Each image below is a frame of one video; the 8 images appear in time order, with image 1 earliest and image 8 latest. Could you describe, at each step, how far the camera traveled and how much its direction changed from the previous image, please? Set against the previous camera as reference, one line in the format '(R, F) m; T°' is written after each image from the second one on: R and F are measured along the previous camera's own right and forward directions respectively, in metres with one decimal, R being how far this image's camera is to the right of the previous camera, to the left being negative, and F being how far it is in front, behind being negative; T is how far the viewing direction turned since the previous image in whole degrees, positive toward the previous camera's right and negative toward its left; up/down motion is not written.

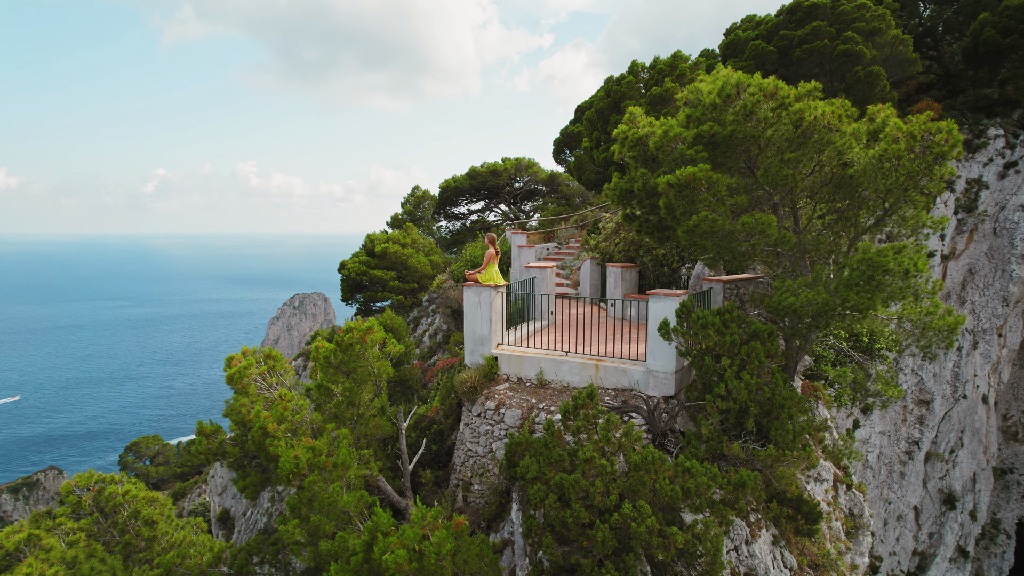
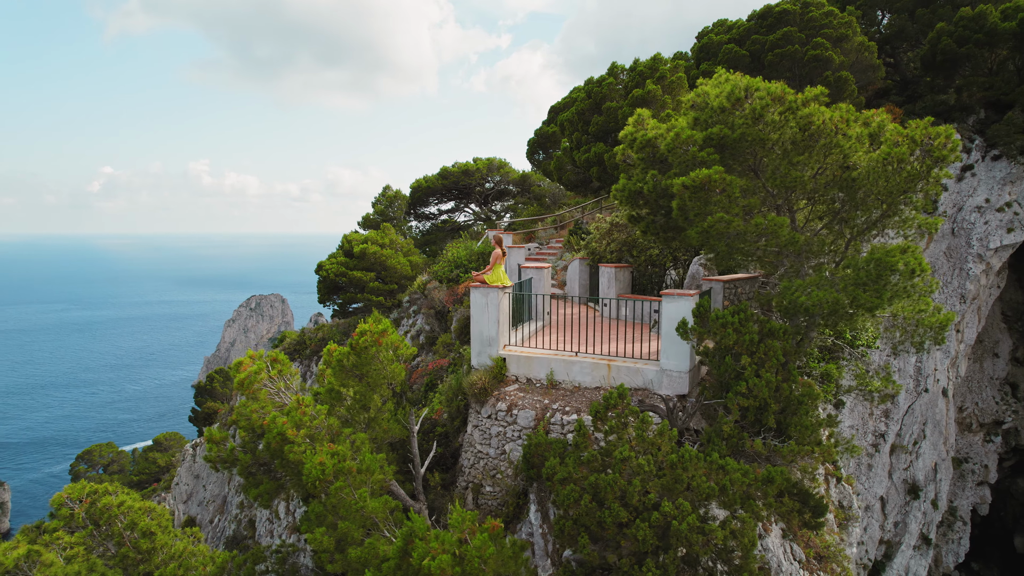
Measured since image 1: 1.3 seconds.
(-0.5, 0.0) m; +3°
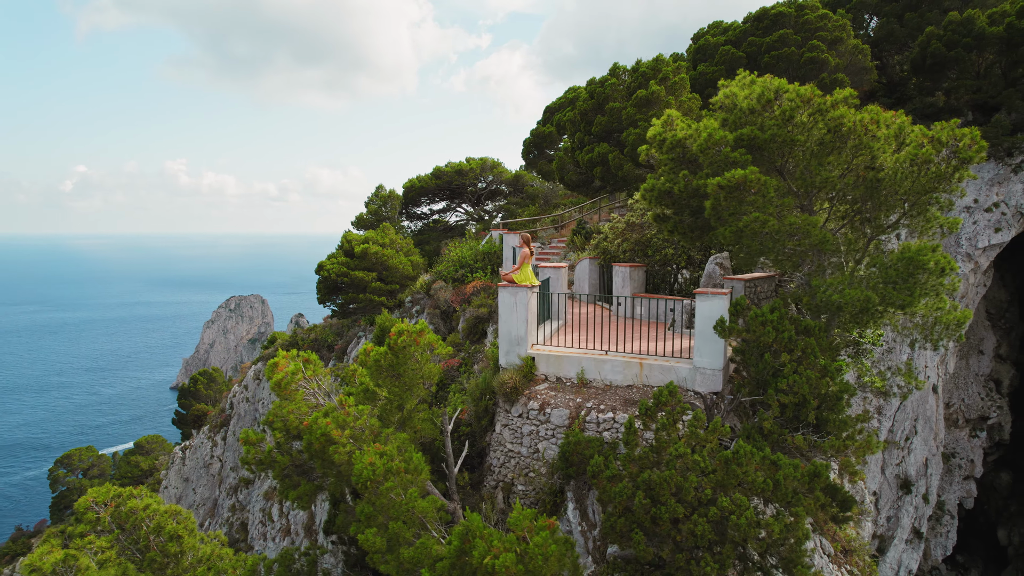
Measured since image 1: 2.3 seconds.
(-0.5, 0.0) m; +1°
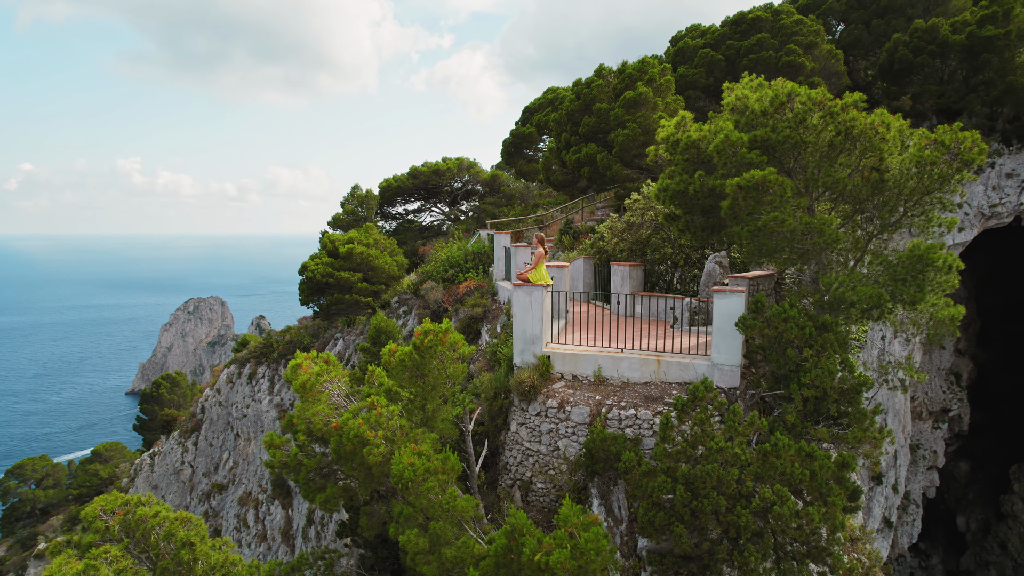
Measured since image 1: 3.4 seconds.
(-0.6, 0.0) m; +2°
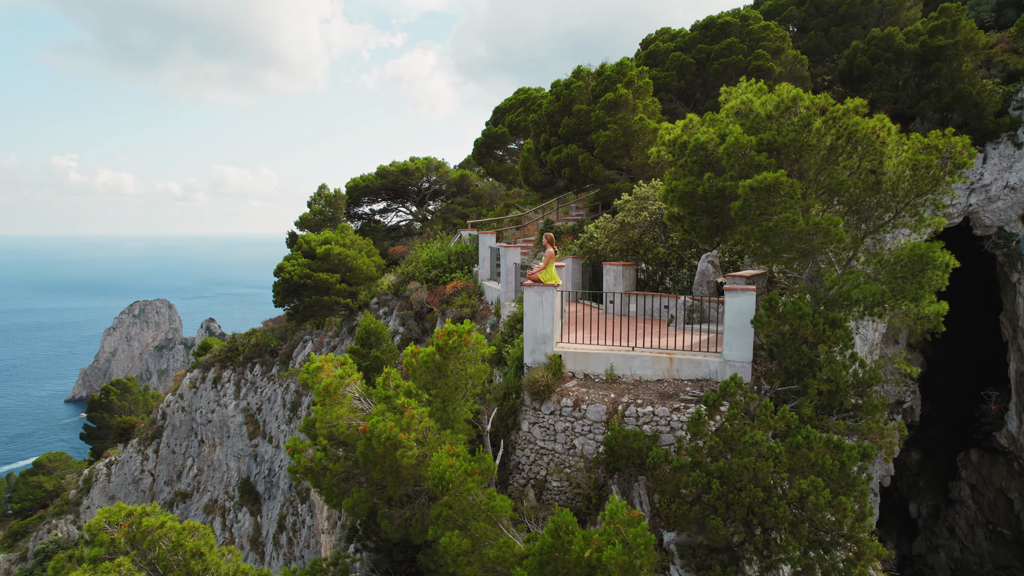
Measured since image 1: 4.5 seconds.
(-0.6, 0.0) m; +3°
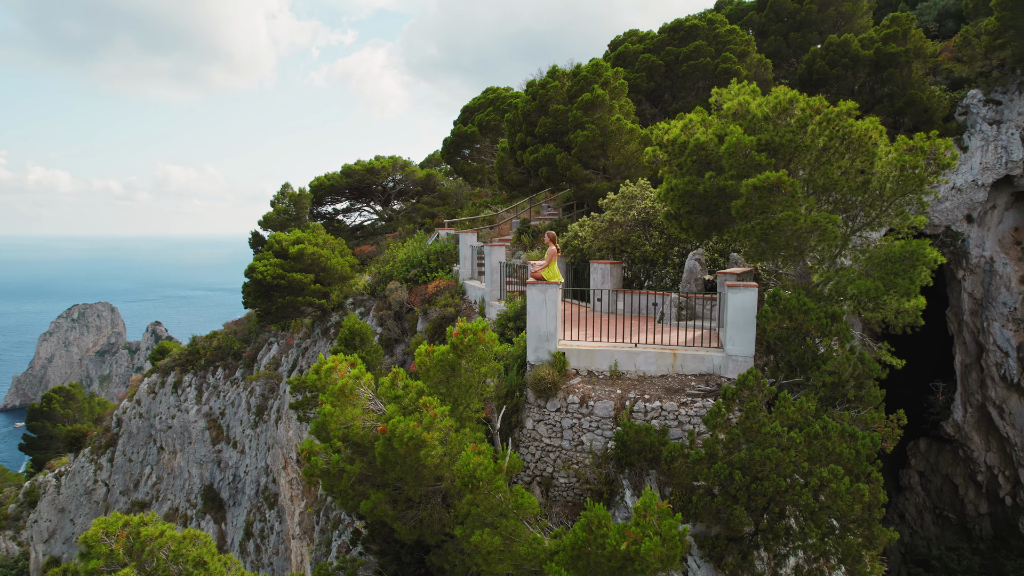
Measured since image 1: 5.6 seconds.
(-0.5, 0.0) m; +3°
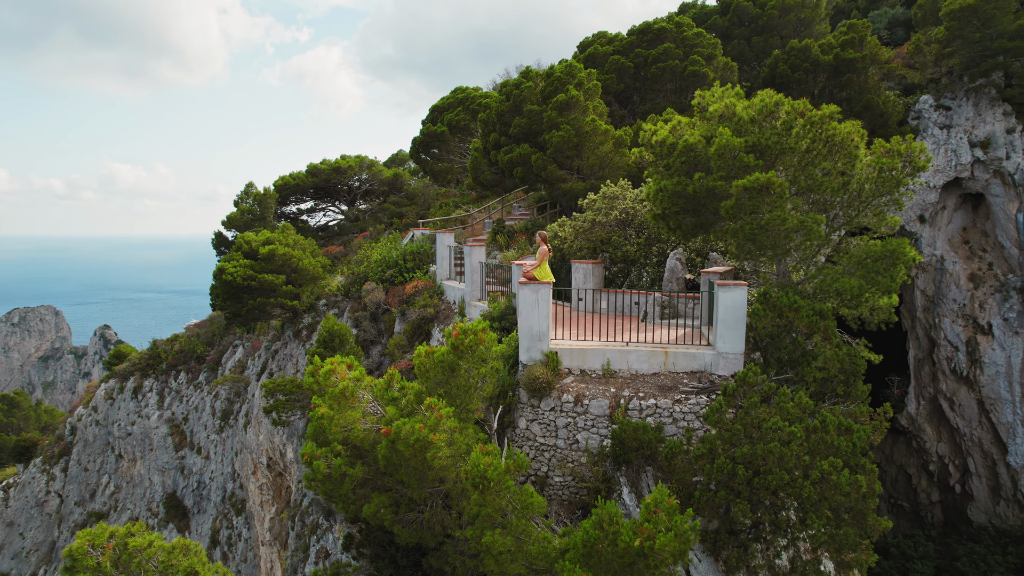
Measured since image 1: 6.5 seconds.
(-0.3, 0.0) m; +3°
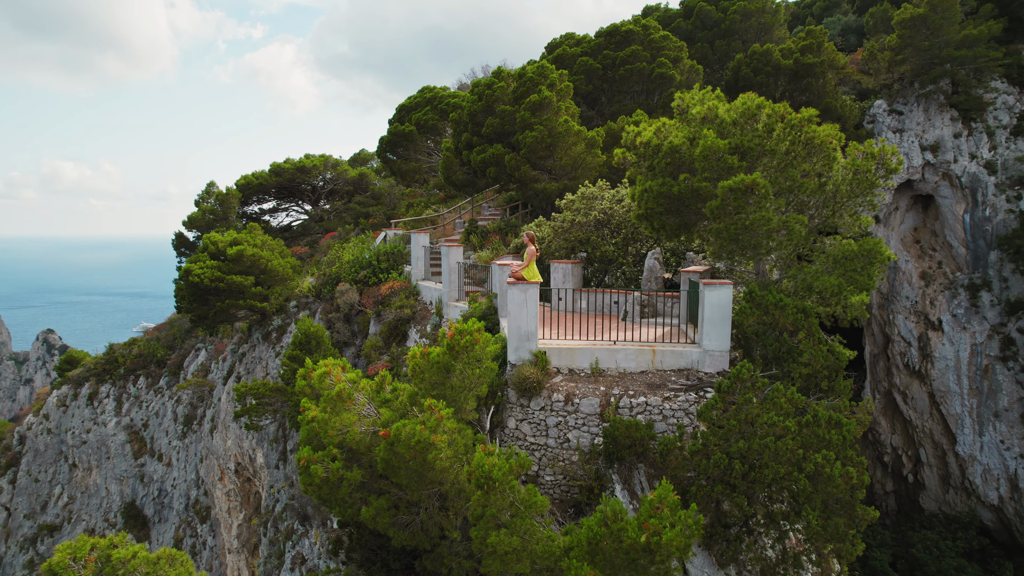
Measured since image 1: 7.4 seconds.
(-0.3, 0.0) m; +3°
